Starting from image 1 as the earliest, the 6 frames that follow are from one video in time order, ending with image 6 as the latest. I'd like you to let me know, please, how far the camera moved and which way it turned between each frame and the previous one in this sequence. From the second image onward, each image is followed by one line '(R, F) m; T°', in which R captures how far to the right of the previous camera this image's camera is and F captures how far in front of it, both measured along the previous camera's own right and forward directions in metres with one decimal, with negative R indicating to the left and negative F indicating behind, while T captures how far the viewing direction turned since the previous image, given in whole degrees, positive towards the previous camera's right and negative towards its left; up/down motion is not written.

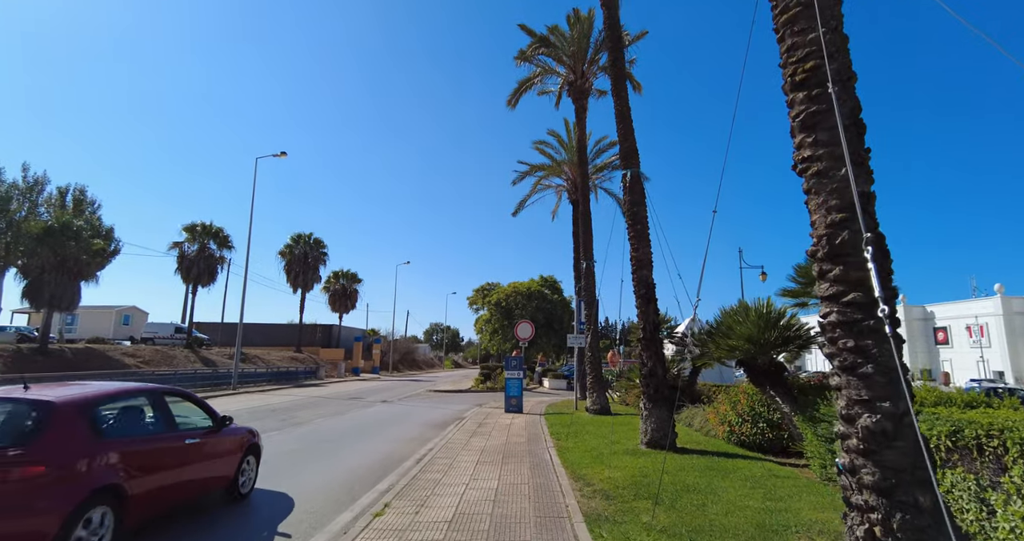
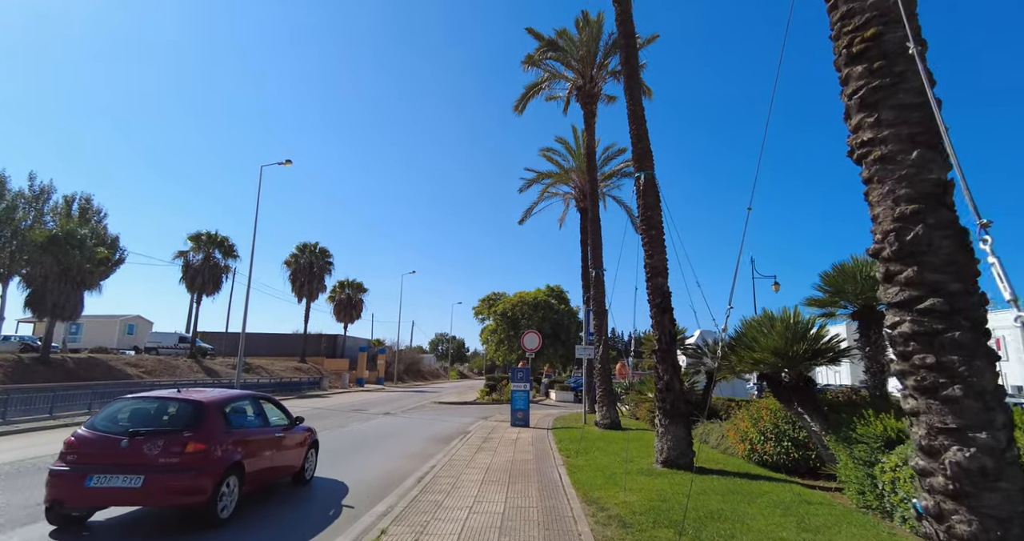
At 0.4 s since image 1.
(0.0, +0.5) m; -1°
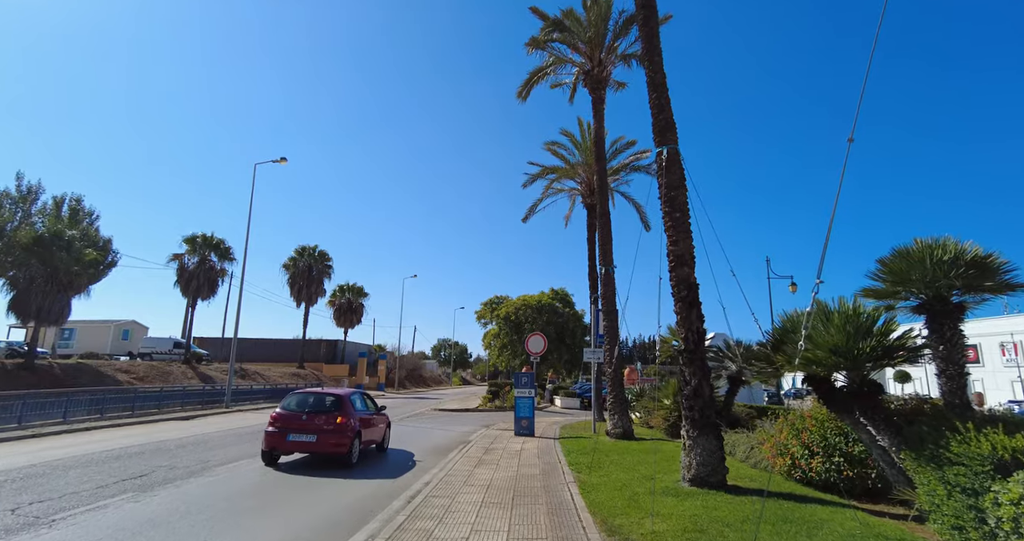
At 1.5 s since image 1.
(0.0, +1.2) m; 0°
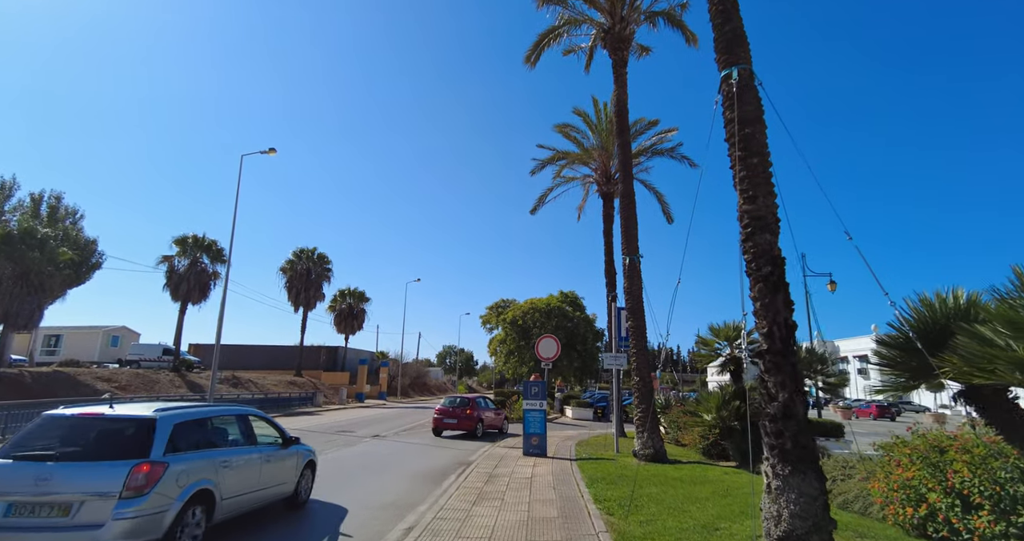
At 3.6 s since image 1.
(0.0, +2.4) m; -1°
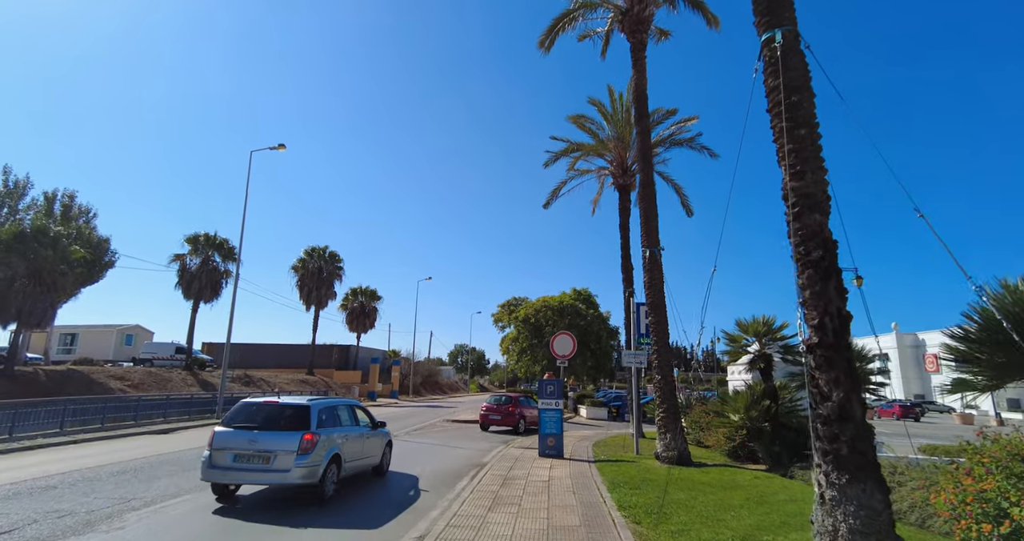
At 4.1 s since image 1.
(-0.1, +0.6) m; -1°
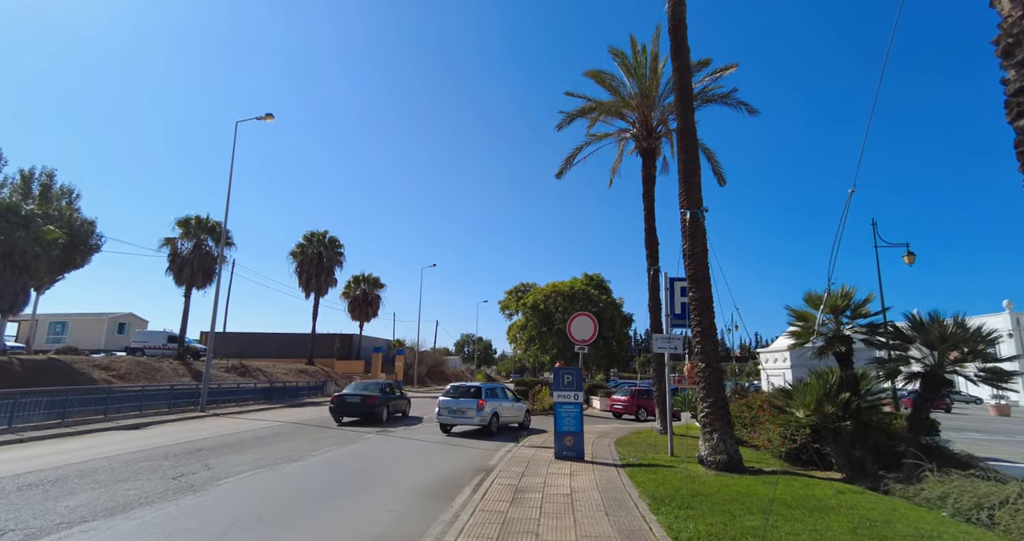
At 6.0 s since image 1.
(-0.1, +2.2) m; -1°
